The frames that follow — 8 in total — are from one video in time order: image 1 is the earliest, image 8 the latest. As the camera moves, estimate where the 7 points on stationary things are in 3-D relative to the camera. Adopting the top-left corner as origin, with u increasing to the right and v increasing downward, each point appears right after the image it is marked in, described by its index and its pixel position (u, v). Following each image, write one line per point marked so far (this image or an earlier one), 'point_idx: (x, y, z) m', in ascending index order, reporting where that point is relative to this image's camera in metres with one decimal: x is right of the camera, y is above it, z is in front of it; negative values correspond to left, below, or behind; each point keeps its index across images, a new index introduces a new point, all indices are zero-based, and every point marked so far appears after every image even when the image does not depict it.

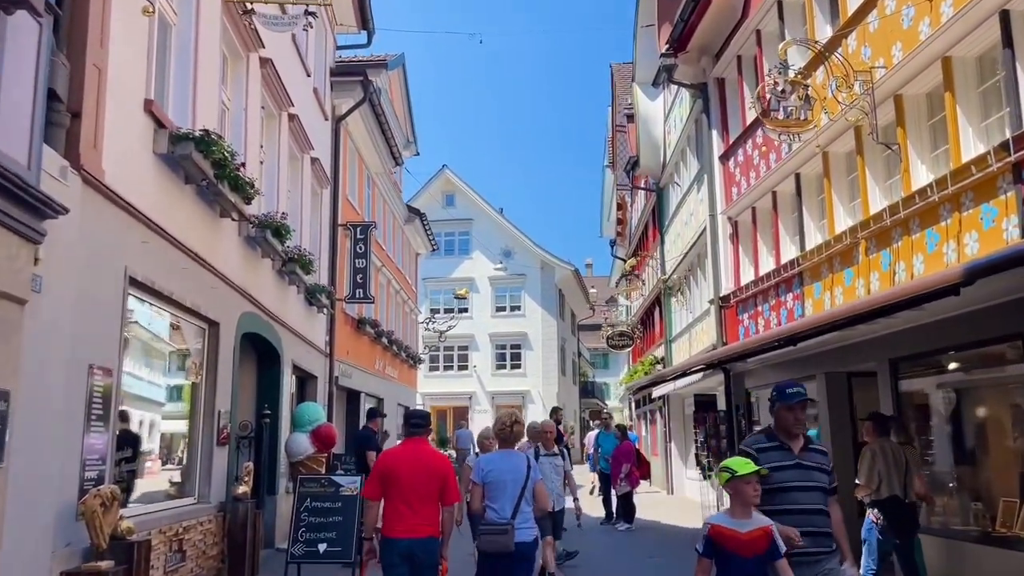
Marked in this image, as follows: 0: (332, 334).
0: (-3.7, -0.9, +17.2) m
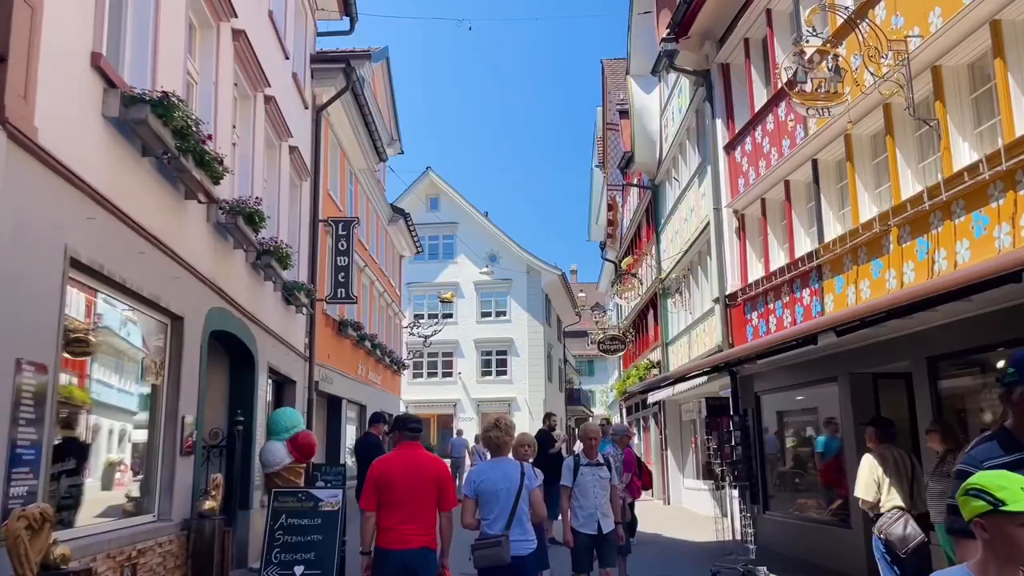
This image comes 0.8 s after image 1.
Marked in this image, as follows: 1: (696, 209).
0: (-3.8, -0.9, +16.1) m
1: (+3.6, +1.5, +16.1) m
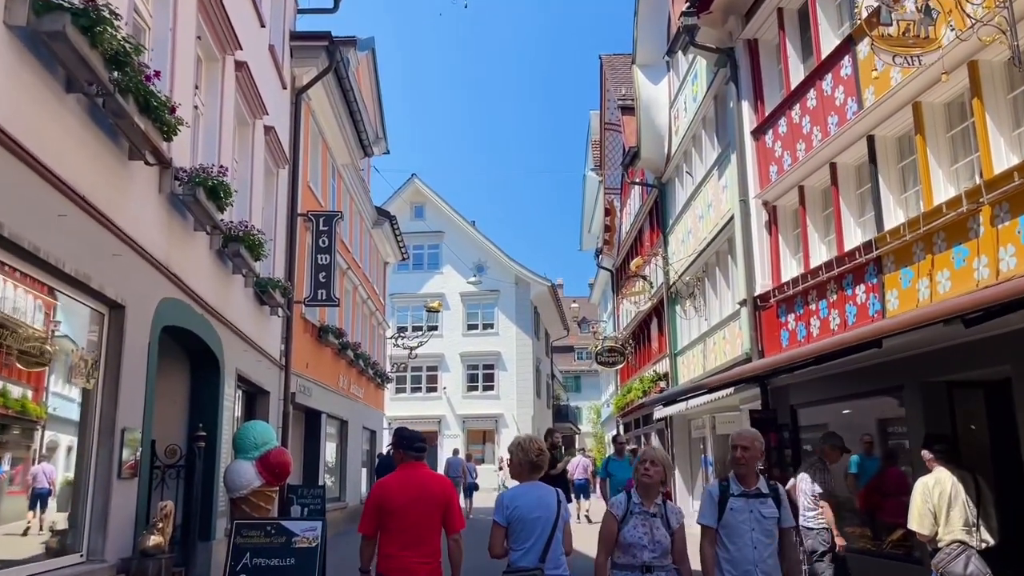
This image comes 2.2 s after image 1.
0: (-3.8, -0.9, +14.4) m
1: (+3.6, +1.5, +14.7) m
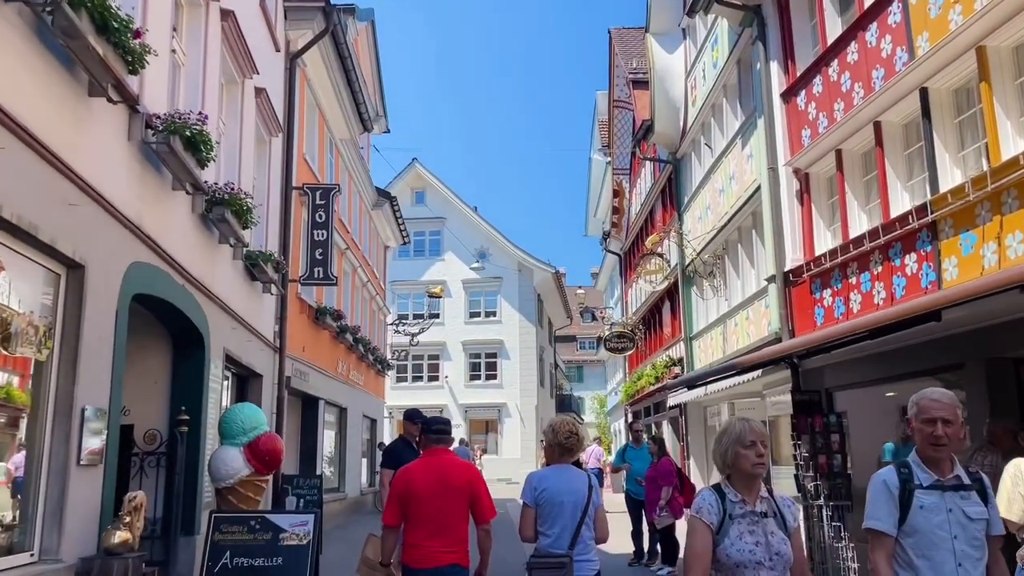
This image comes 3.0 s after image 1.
0: (-3.7, -0.6, +13.5) m
1: (+3.7, +1.9, +13.7) m
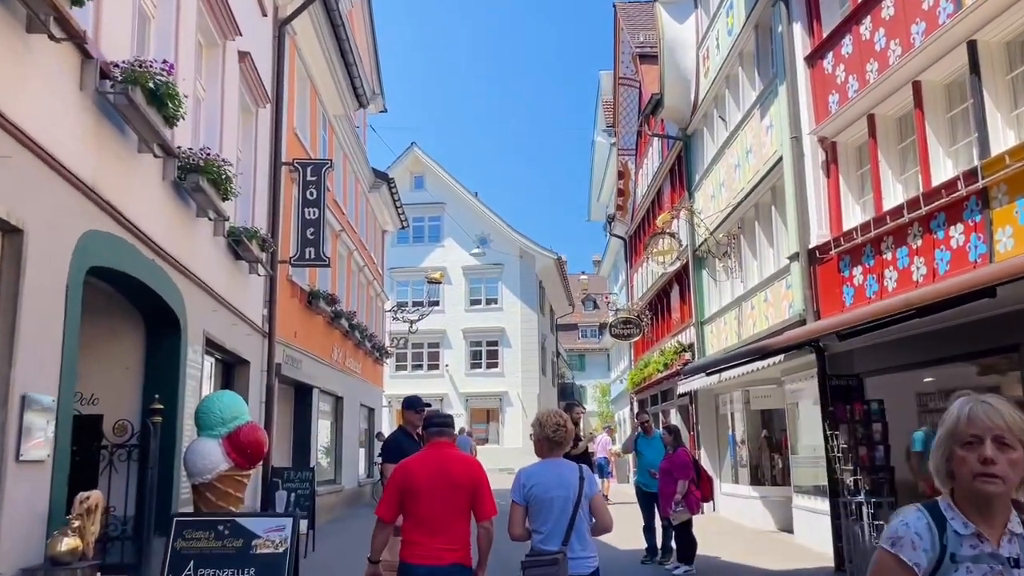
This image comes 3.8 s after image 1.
0: (-3.6, -0.3, +12.7) m
1: (+3.8, +2.2, +12.9) m
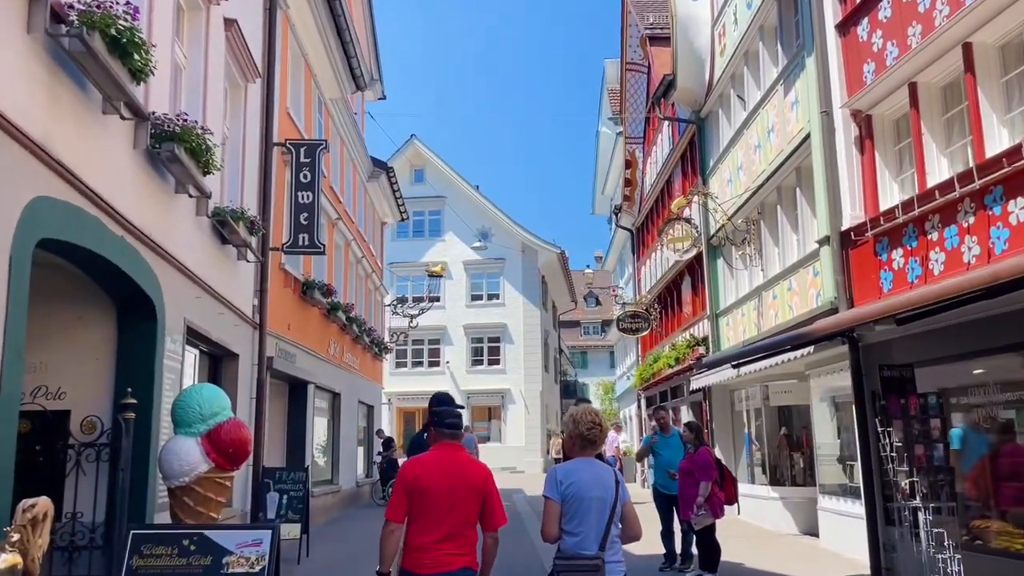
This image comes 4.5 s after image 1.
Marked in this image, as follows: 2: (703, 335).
0: (-3.5, -0.1, +11.9) m
1: (+3.9, +2.3, +12.1) m
2: (+3.9, -1.0, +17.0) m
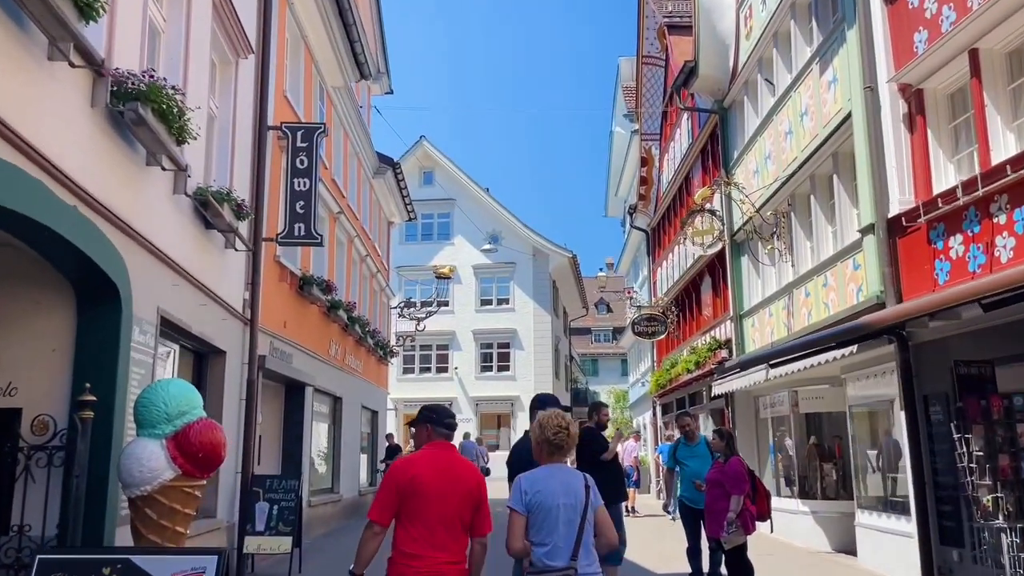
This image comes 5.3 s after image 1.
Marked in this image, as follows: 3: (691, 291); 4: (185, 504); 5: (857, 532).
0: (-3.4, 0.0, +11.1) m
1: (+4.0, +2.4, +11.2) m
2: (+4.1, -1.0, +16.0) m
3: (+4.1, -0.1, +19.4) m
4: (-2.3, -1.5, +5.7) m
5: (+4.6, -3.3, +11.2) m
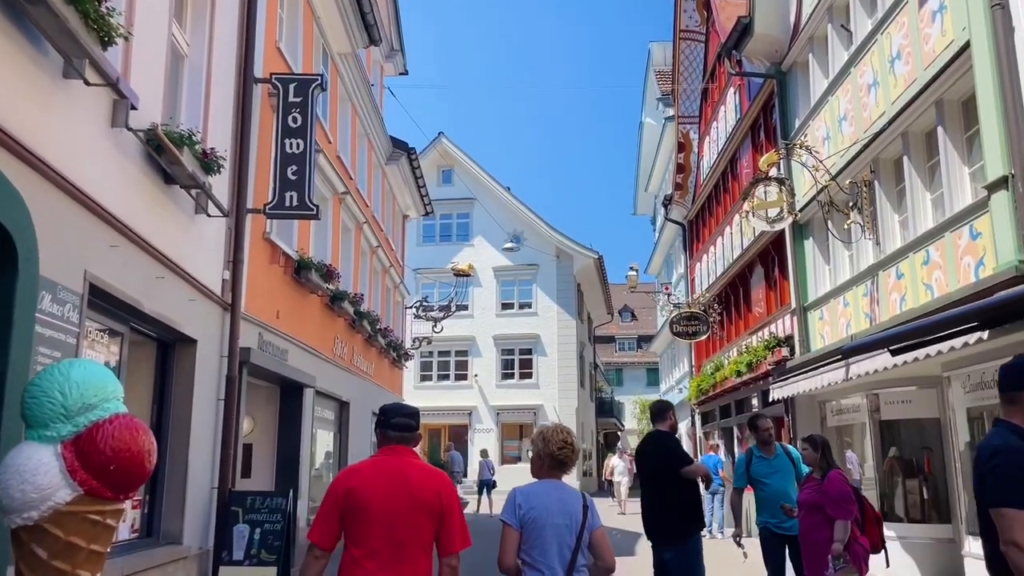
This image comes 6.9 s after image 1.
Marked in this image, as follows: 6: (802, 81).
0: (-3.0, +0.2, +9.3) m
1: (+4.4, +2.6, +9.2) m
2: (+4.5, -0.8, +14.0) m
3: (+4.7, +0.1, +17.4) m
4: (-2.1, -1.1, +3.9) m
5: (+5.0, -3.0, +9.2) m
6: (+4.5, +3.2, +13.0) m
